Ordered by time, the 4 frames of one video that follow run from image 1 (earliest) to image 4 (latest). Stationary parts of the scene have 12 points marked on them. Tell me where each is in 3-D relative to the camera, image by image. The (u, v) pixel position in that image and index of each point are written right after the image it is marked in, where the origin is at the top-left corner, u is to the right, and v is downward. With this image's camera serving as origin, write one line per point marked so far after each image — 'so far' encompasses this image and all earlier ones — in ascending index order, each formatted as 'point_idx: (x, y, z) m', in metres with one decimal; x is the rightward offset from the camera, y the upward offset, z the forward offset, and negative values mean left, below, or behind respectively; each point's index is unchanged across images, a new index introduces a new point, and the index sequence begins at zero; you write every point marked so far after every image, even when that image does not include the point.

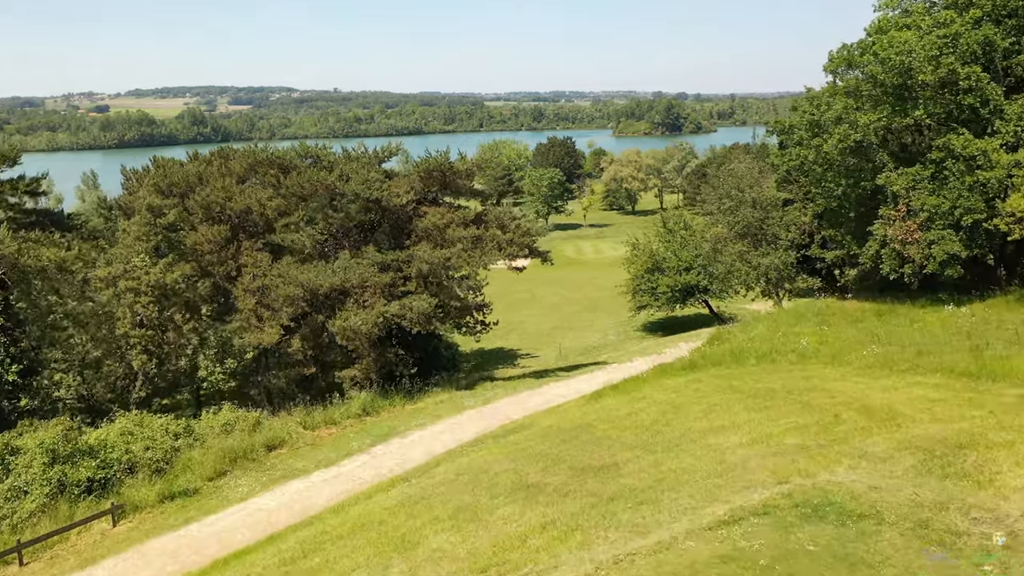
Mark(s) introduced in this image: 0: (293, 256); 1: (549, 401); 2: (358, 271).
0: (-5.2, +0.8, +19.7) m
1: (+0.8, -2.5, +18.0) m
2: (-3.5, +0.4, +18.8) m
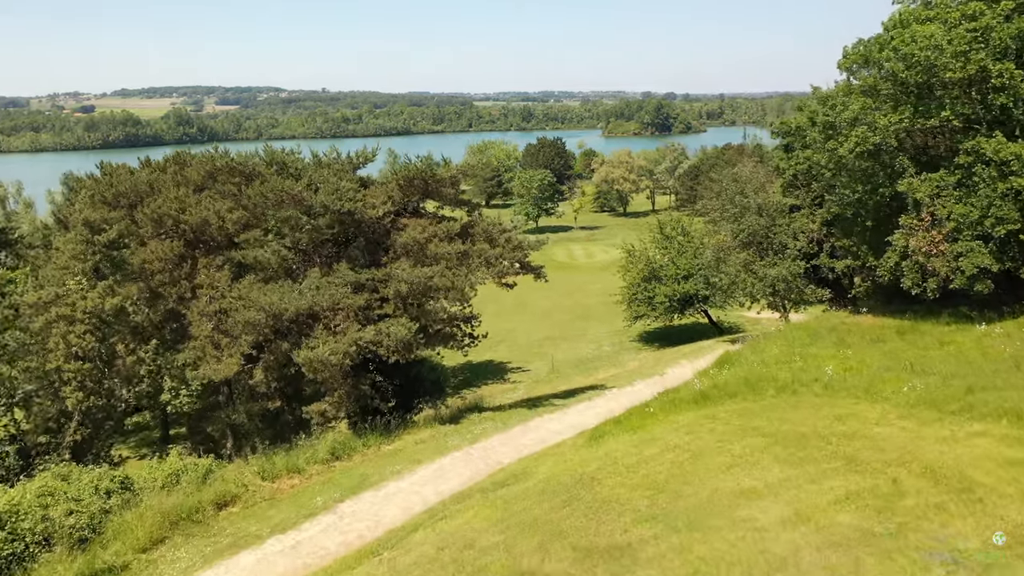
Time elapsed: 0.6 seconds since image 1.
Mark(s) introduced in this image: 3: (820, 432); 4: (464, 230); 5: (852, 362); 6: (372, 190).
0: (-5.4, +0.3, +17.6) m
1: (+0.6, -2.9, +15.9) m
2: (-3.7, -0.1, +16.6) m
3: (+4.8, -2.3, +13.0) m
4: (-1.1, +1.3, +18.9) m
5: (+7.5, -1.6, +18.3) m
6: (-3.1, +2.2, +18.4) m
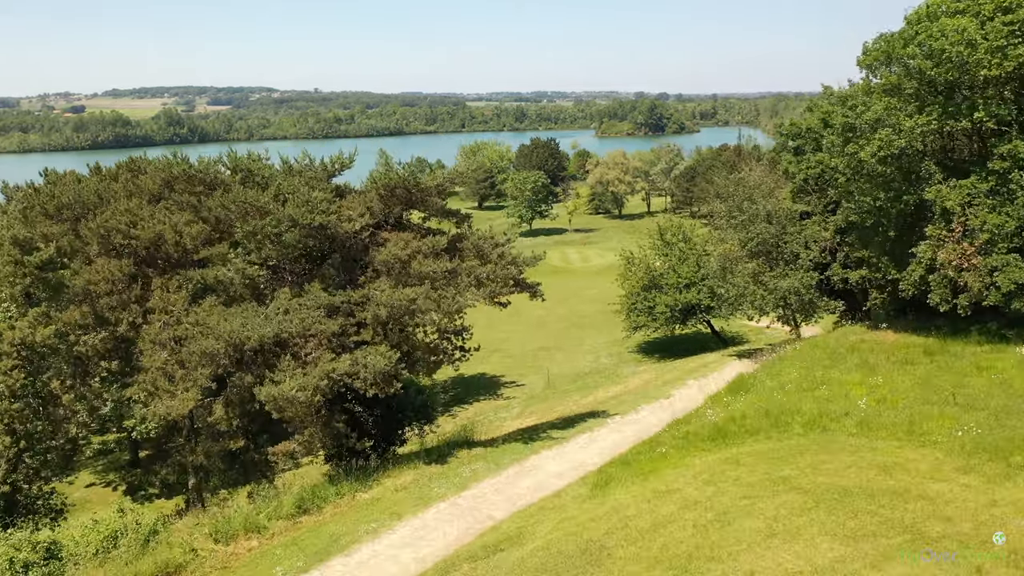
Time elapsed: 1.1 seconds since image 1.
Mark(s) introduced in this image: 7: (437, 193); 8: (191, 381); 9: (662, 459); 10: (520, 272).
0: (-5.6, -0.2, +15.6) m
1: (+0.5, -3.4, +14.0) m
2: (-3.8, -0.5, +14.7) m
3: (+4.8, -2.7, +11.1) m
4: (-1.2, +0.9, +17.0) m
5: (+7.4, -2.1, +16.4) m
6: (-3.3, +1.7, +16.5) m
7: (-1.5, +2.0, +16.9) m
8: (-5.6, -1.6, +14.4) m
9: (+2.6, -3.0, +14.4) m
10: (+0.2, +0.3, +17.0) m
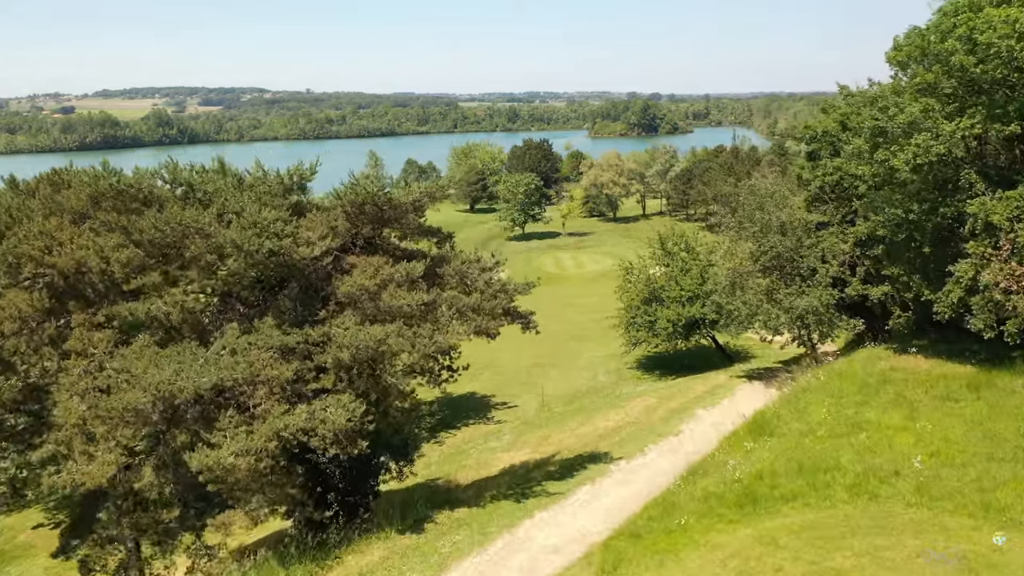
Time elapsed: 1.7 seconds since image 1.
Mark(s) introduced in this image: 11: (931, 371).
0: (-5.8, -0.7, +13.2) m
1: (+0.3, -3.9, +11.6) m
2: (-4.0, -1.1, +12.2) m
3: (+4.6, -3.2, +8.7) m
4: (-1.4, +0.3, +14.6) m
5: (+7.2, -2.6, +14.1) m
6: (-3.5, +1.2, +14.0) m
7: (-1.7, +1.4, +14.4) m
8: (-5.8, -2.2, +11.9) m
9: (+2.4, -3.6, +12.0) m
10: (0.0, -0.2, +14.6) m
11: (+10.2, -2.0, +20.0) m
